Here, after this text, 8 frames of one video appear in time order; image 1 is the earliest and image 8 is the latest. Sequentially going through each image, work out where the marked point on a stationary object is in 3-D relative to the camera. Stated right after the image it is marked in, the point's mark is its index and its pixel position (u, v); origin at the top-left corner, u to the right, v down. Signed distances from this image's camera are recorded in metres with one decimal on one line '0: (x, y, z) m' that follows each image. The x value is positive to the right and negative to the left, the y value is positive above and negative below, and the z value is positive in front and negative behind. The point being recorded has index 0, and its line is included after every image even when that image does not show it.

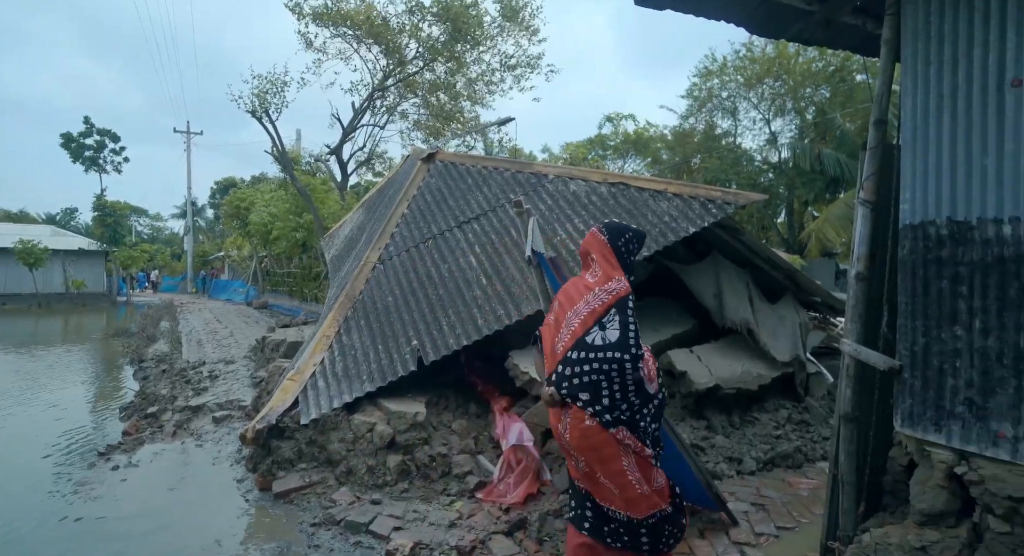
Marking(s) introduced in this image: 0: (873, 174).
0: (+2.2, +0.6, +3.9) m
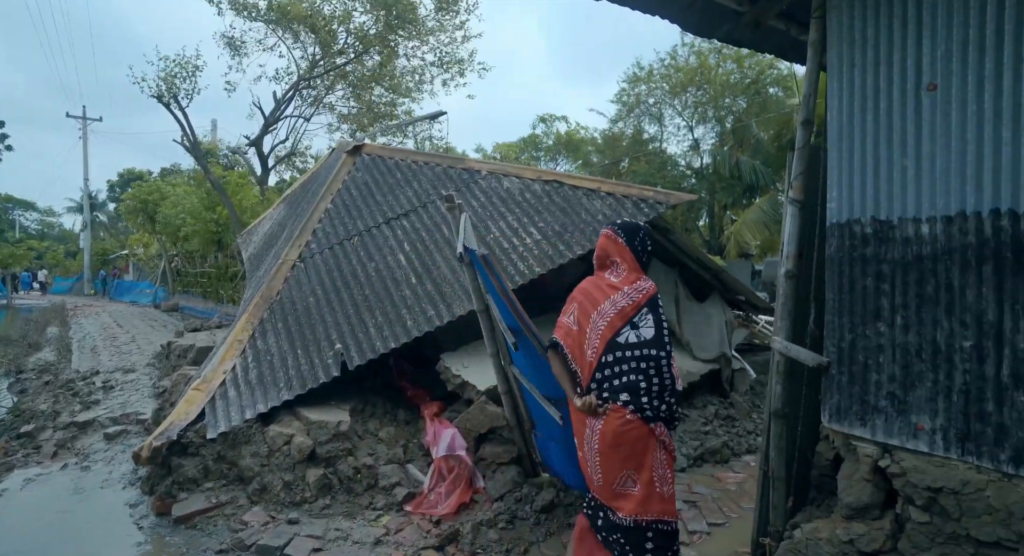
0: (+1.8, +0.6, +3.9) m
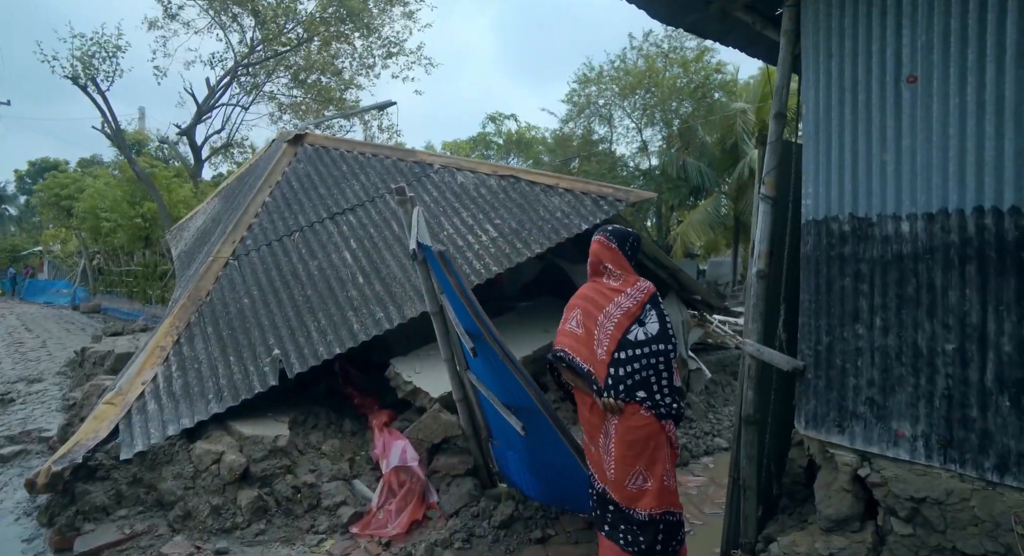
0: (+1.6, +0.7, +3.7) m
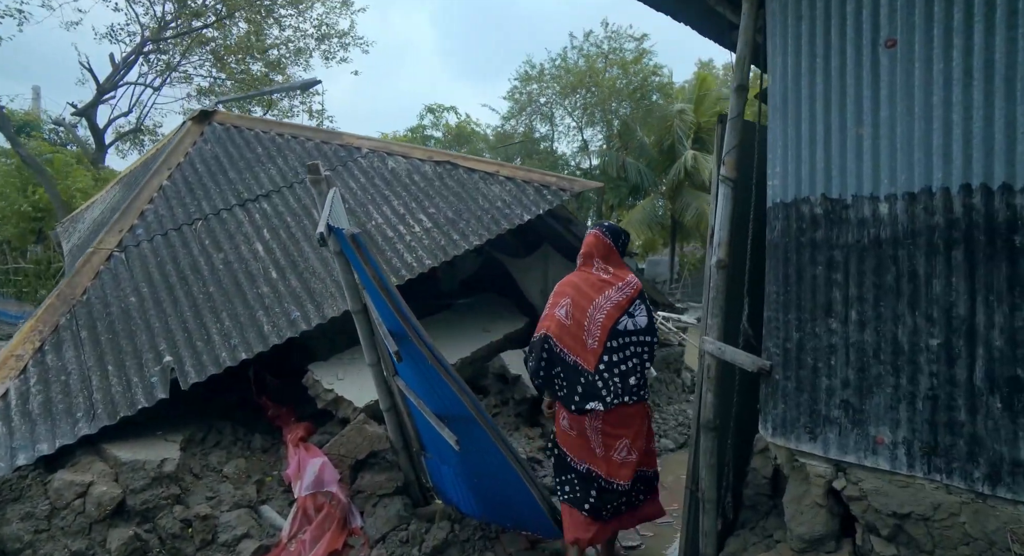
0: (+1.2, +0.7, +3.4) m
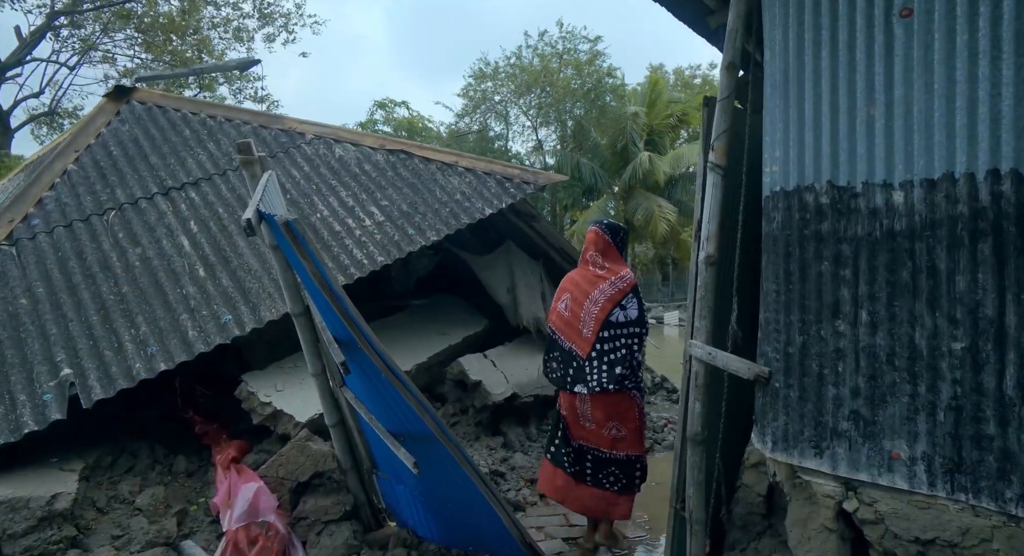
0: (+1.0, +0.7, +3.0) m
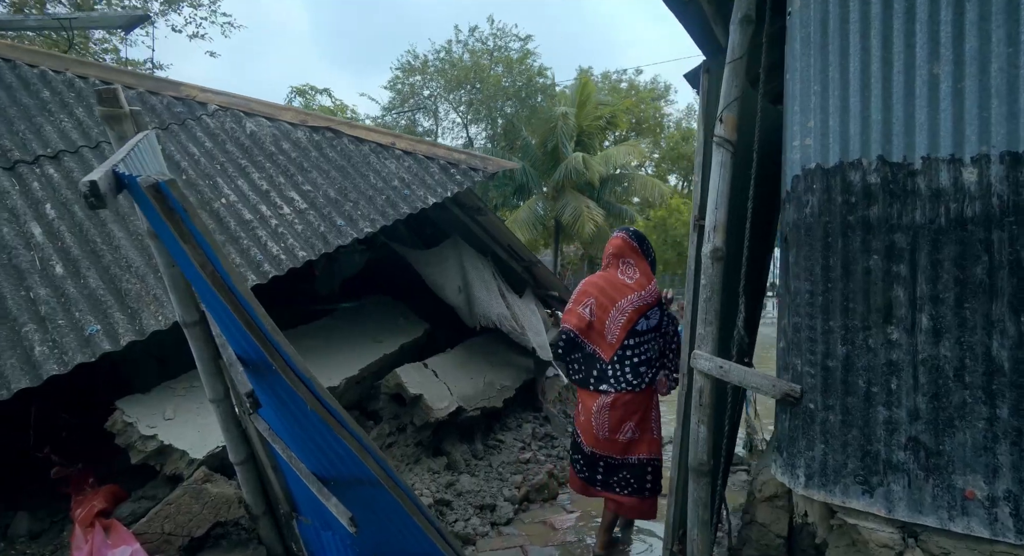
0: (+0.9, +0.7, +2.5) m
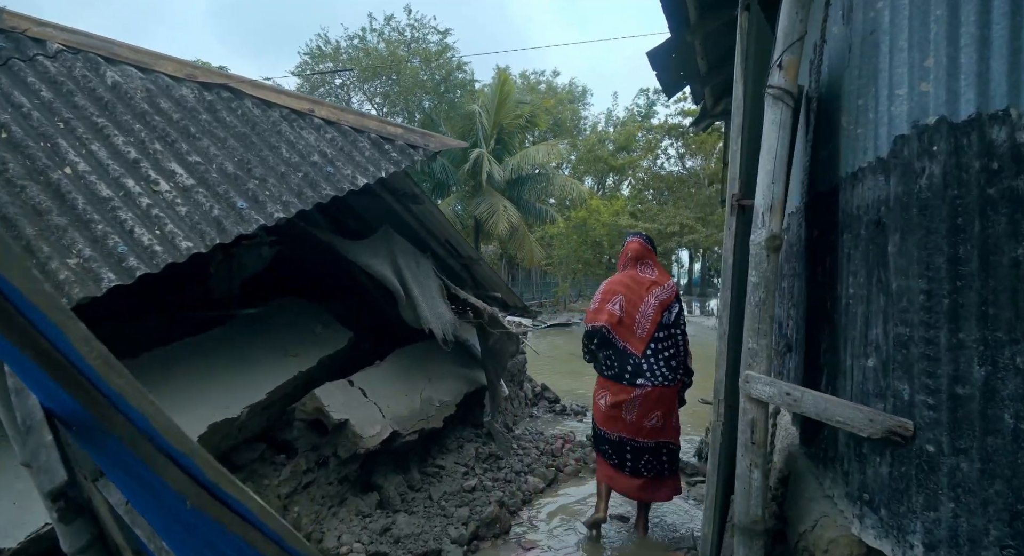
0: (+0.9, +0.7, +1.9) m
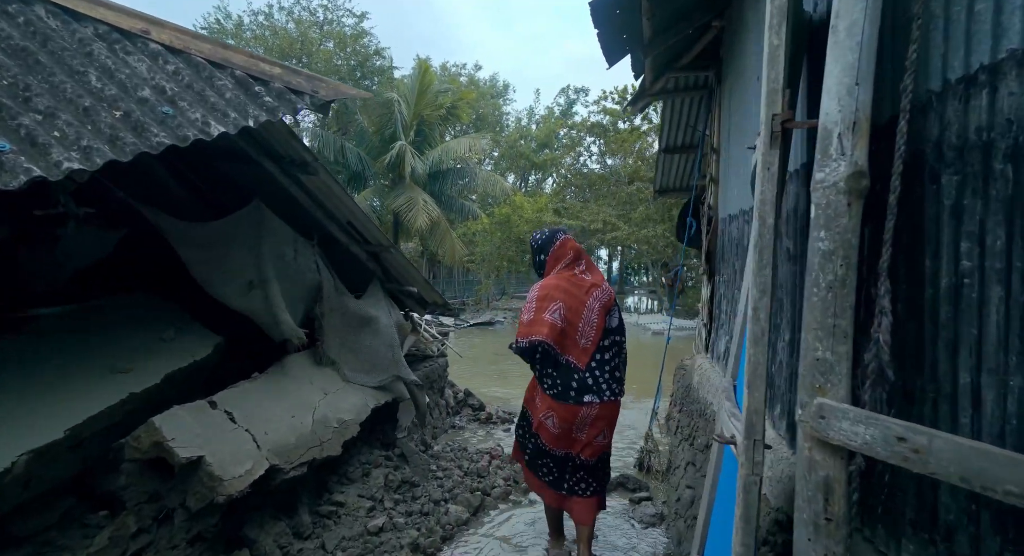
0: (+0.7, +0.8, +1.1) m
